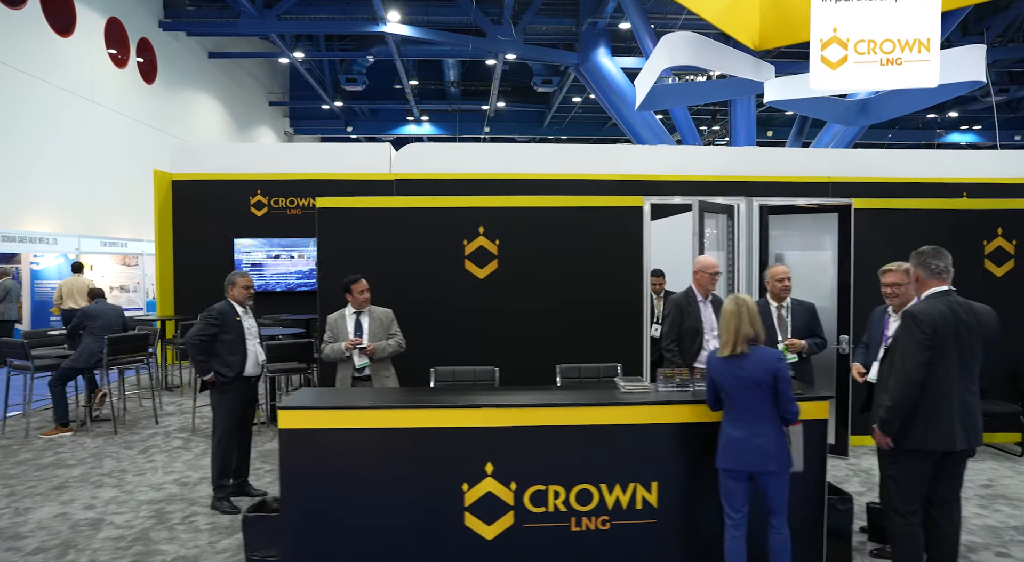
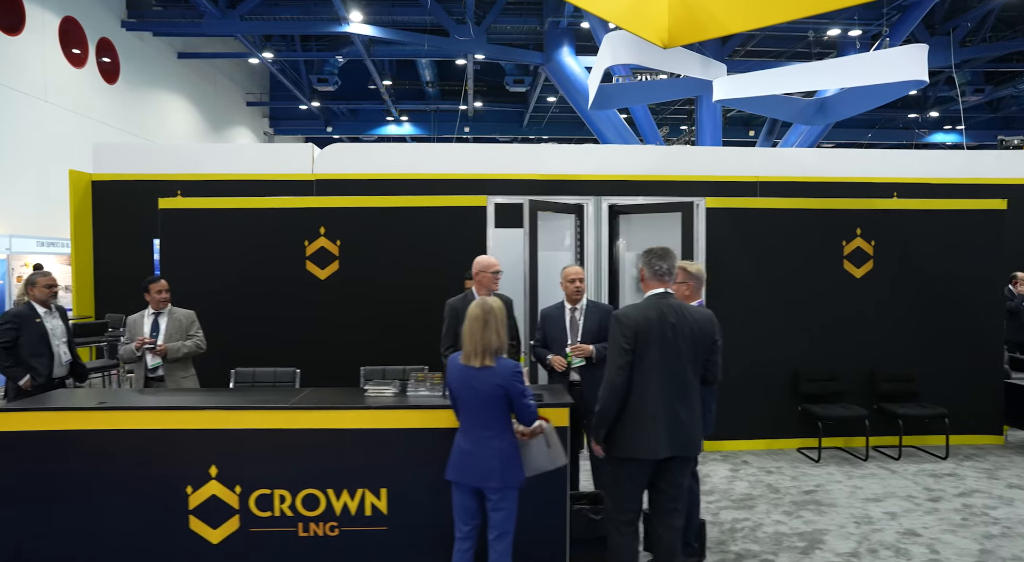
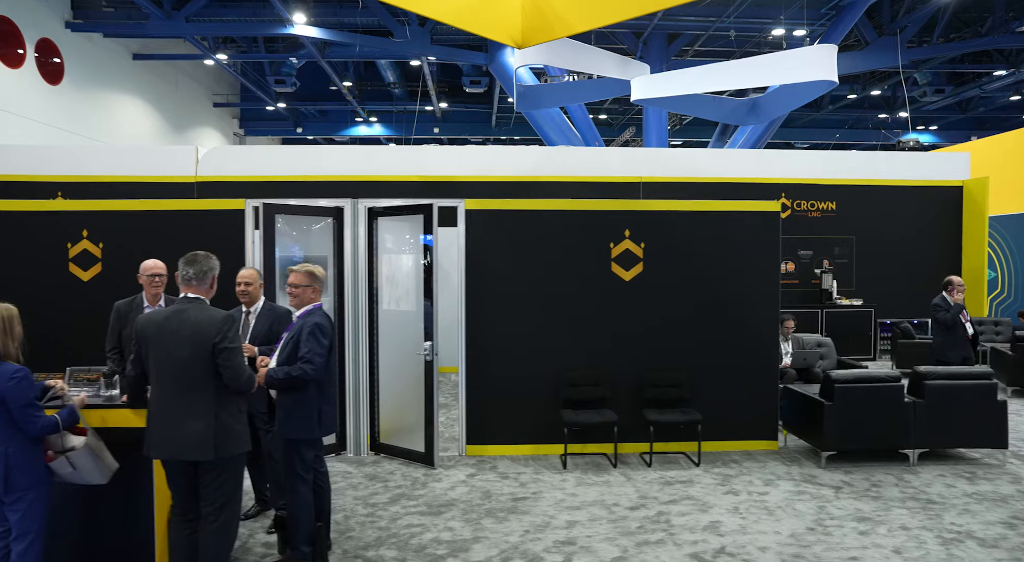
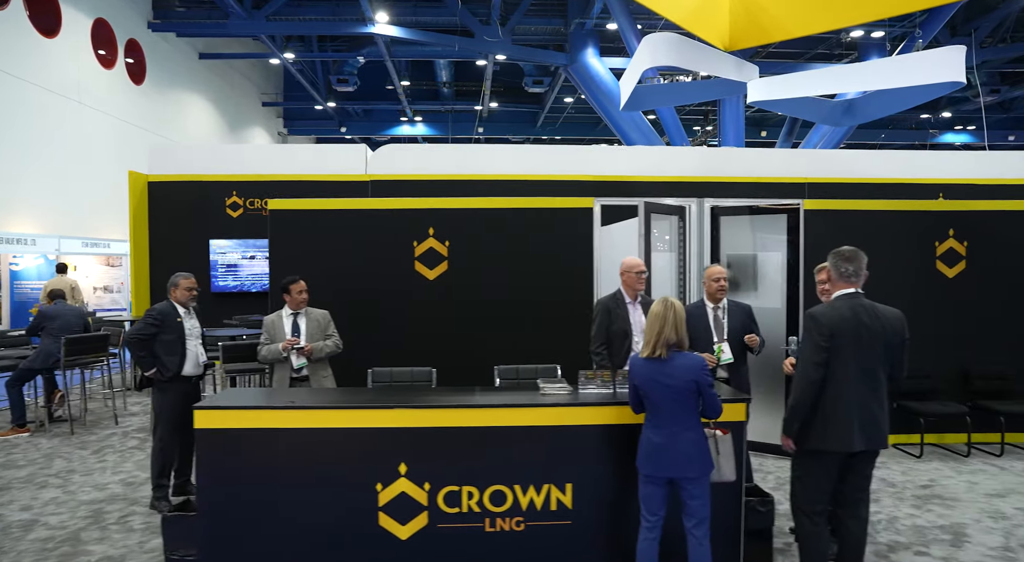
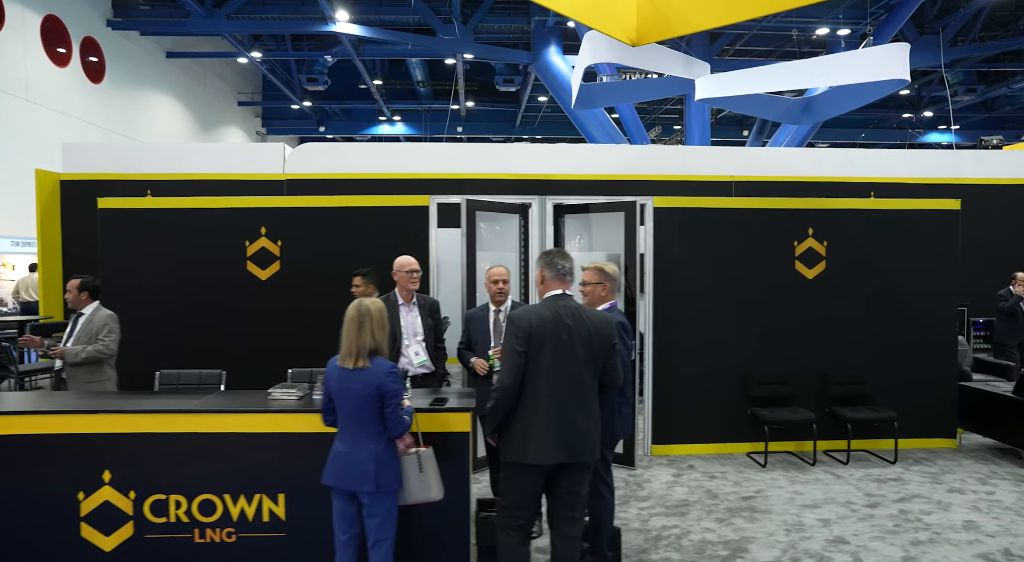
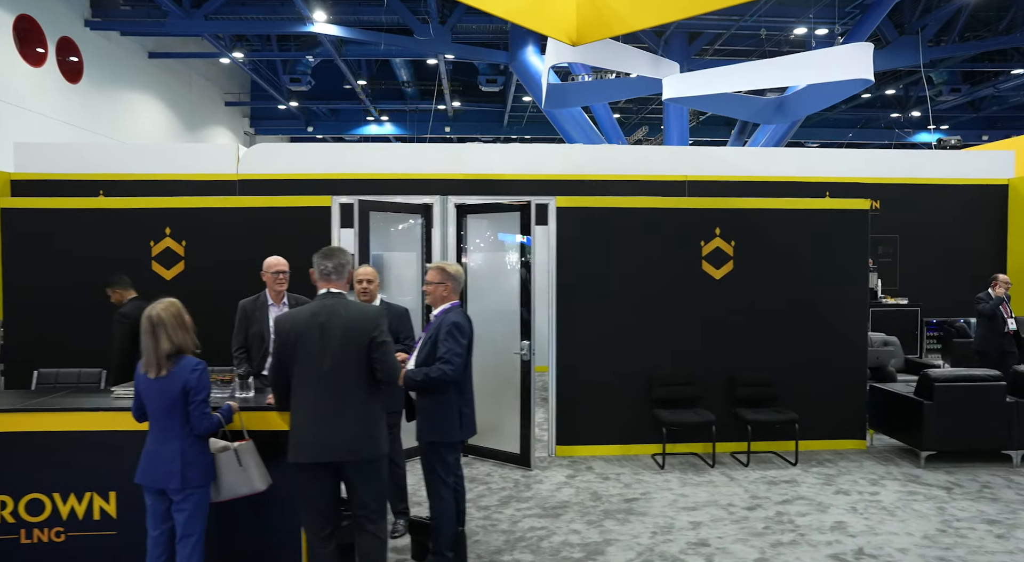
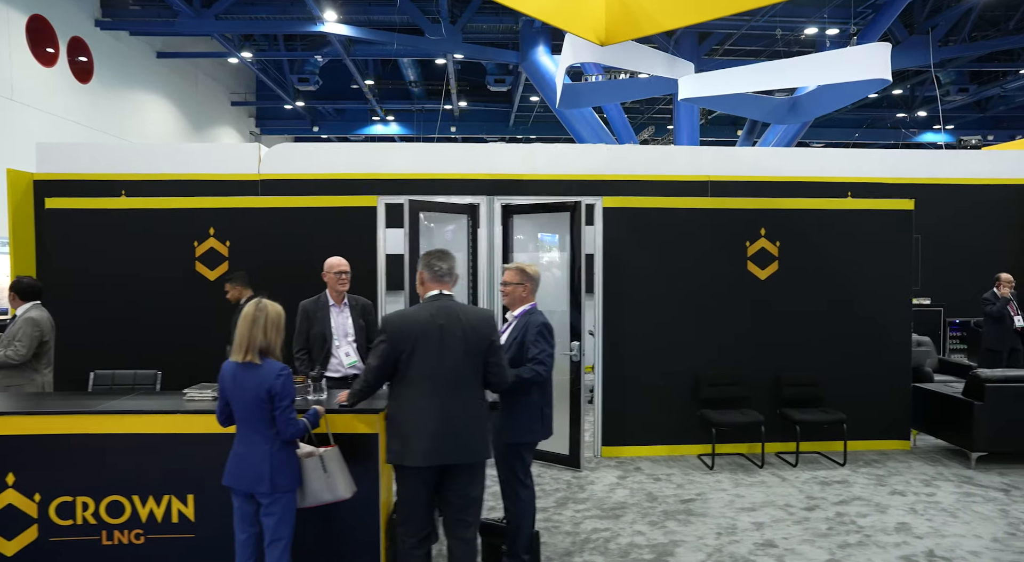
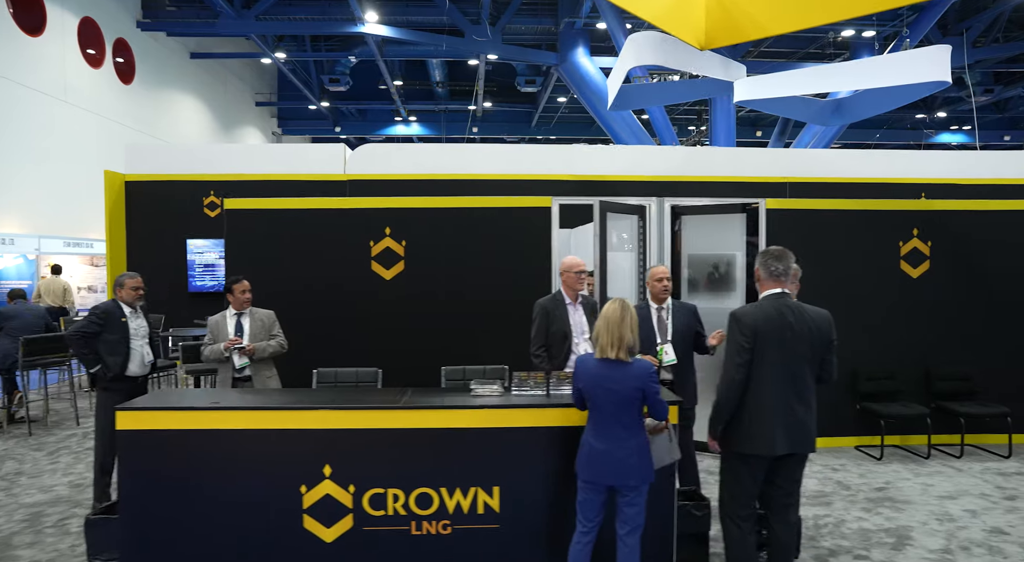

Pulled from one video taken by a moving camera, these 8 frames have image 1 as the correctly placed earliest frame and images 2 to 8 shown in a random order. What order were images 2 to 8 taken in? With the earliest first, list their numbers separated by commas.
4, 8, 2, 5, 7, 6, 3
